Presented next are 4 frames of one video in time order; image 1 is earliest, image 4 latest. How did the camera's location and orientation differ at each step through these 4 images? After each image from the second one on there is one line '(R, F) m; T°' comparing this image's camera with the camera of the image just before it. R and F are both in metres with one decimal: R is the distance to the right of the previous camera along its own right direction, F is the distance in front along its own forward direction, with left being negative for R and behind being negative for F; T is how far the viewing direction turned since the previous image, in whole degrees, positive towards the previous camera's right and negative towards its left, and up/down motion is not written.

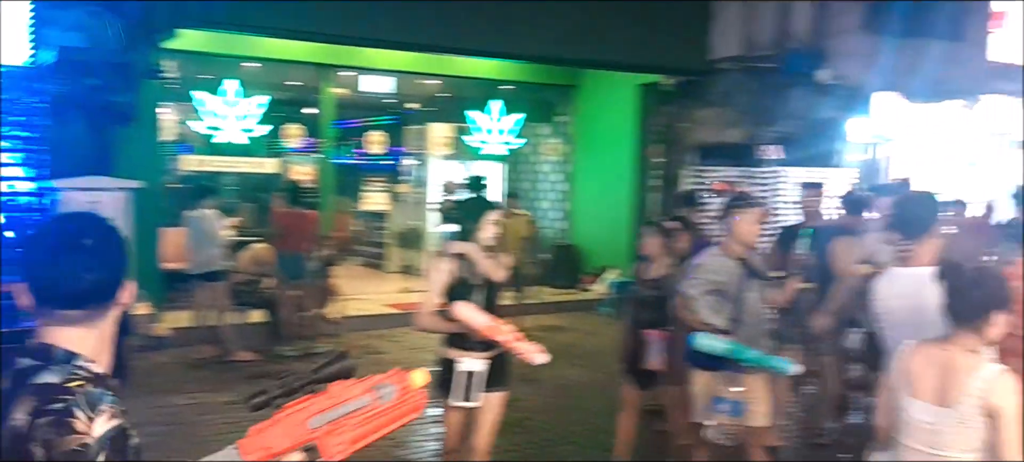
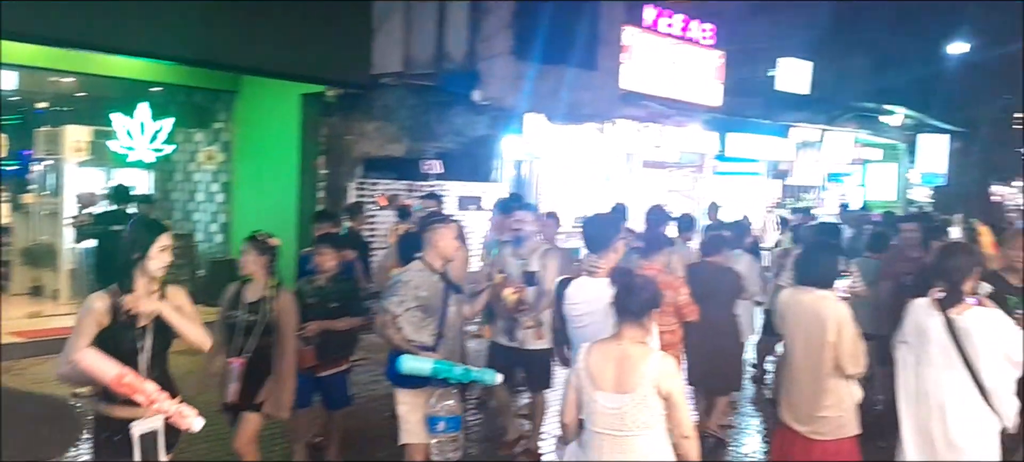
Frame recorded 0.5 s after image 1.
(+1.3, +0.1) m; +11°
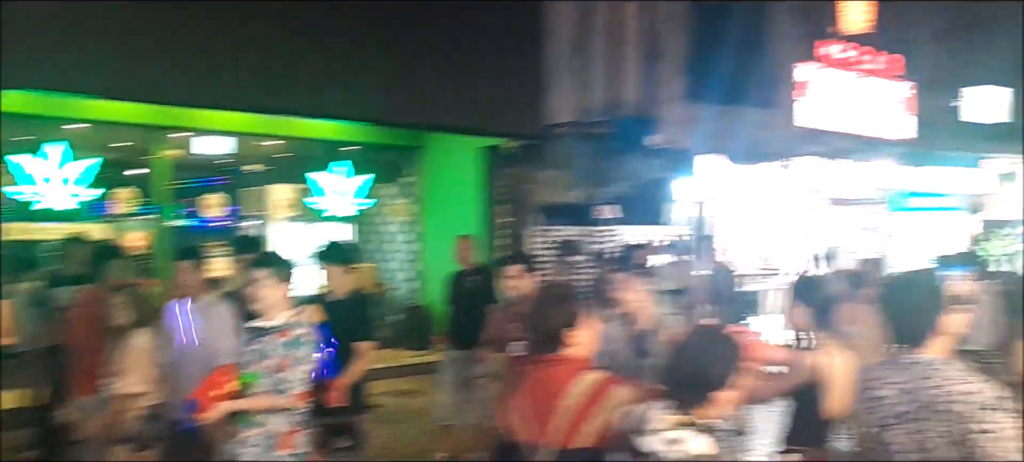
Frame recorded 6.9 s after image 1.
(-0.5, -0.2) m; -7°
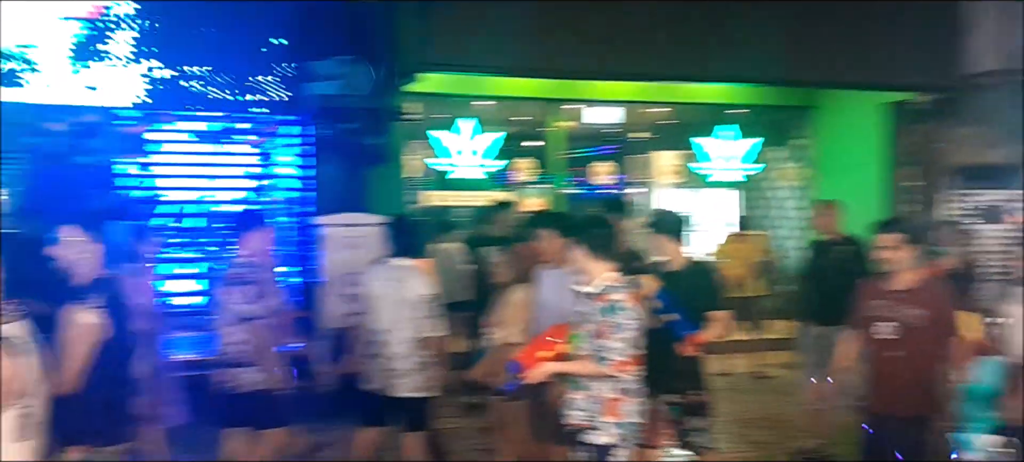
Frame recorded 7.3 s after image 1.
(-1.1, -0.2) m; -17°
